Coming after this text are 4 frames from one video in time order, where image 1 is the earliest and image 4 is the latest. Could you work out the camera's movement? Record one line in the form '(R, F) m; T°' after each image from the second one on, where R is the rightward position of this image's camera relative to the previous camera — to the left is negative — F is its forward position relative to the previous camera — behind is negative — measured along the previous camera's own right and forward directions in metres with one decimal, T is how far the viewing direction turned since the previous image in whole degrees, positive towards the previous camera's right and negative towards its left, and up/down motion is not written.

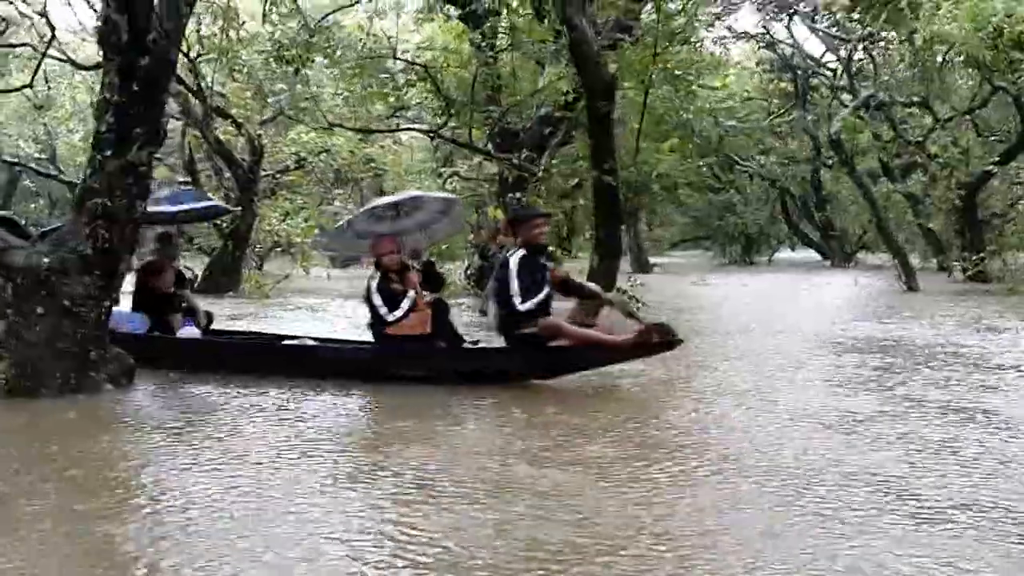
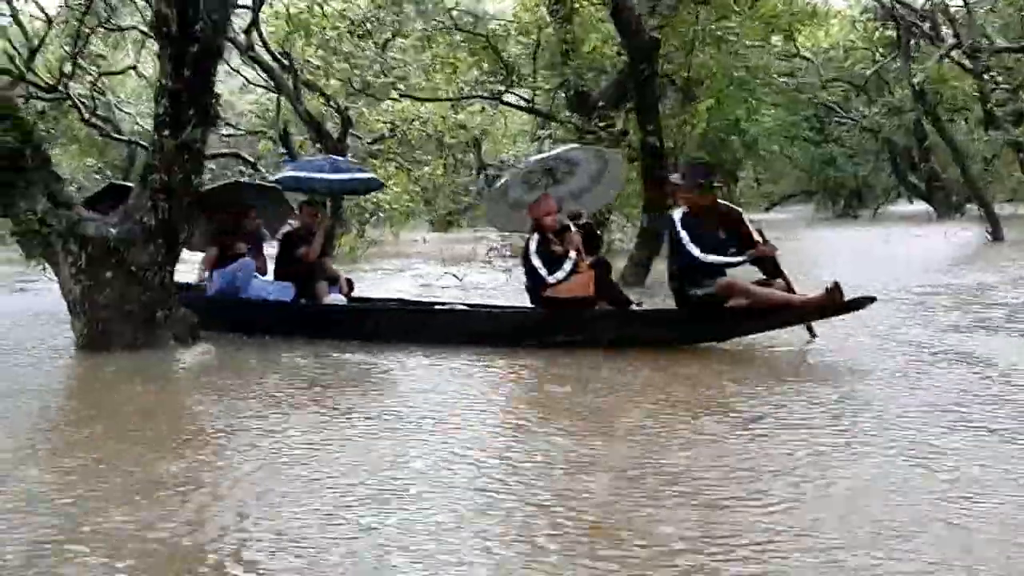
(+0.6, -0.5) m; -6°
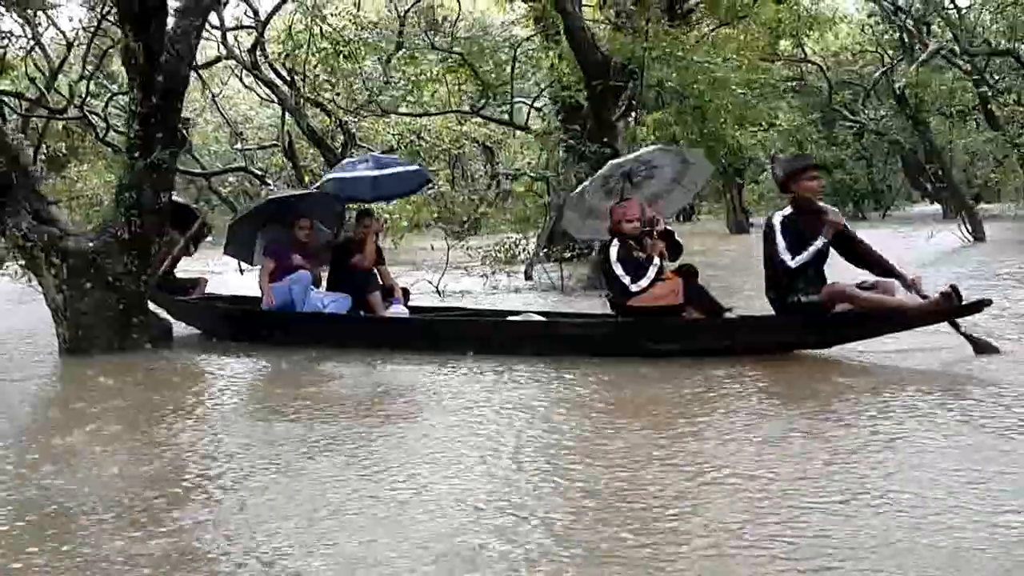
(+0.7, -0.6) m; -2°
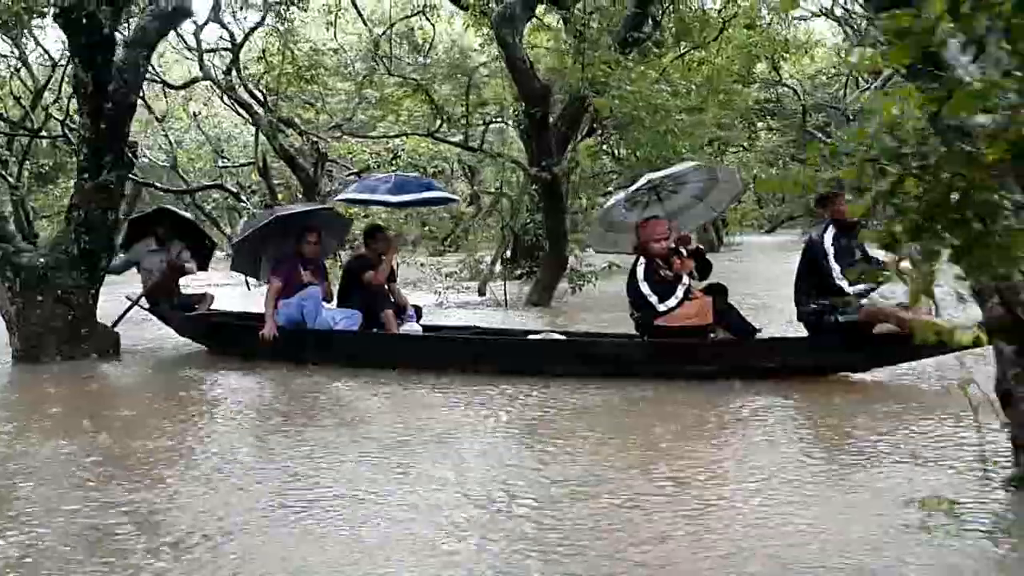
(+0.5, -0.6) m; 0°
